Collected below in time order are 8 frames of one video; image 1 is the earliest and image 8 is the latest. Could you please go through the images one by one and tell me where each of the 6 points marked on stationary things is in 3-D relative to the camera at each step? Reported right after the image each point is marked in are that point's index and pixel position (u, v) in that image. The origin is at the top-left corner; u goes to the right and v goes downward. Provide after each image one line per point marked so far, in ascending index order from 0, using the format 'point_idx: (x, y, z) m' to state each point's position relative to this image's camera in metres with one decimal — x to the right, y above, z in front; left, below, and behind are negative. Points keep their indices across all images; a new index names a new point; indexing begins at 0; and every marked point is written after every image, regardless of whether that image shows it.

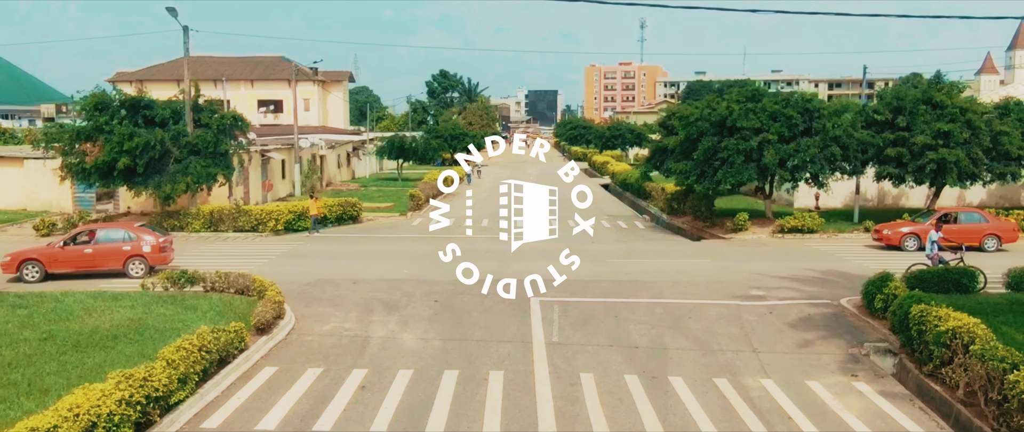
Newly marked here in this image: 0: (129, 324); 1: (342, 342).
0: (-6.5, -1.8, +15.5) m
1: (-2.9, -2.1, +15.2) m
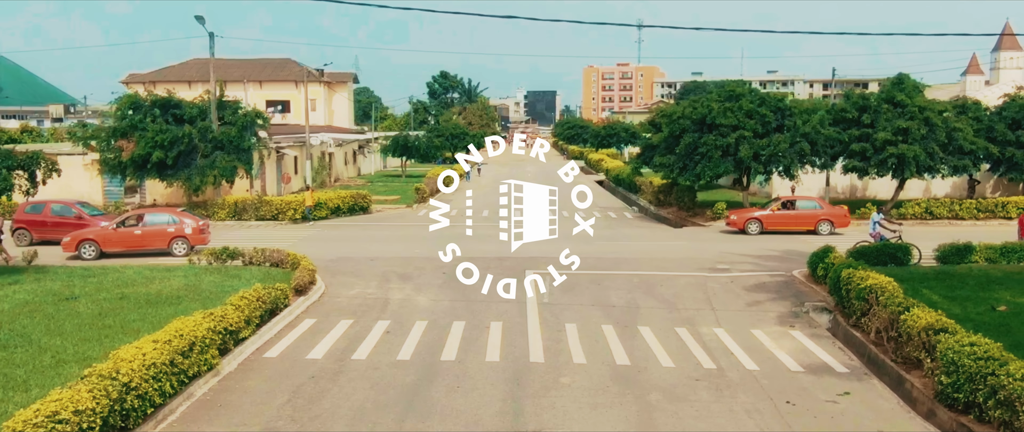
0: (-6.6, -1.5, +18.4) m
1: (-2.9, -1.7, +18.1) m
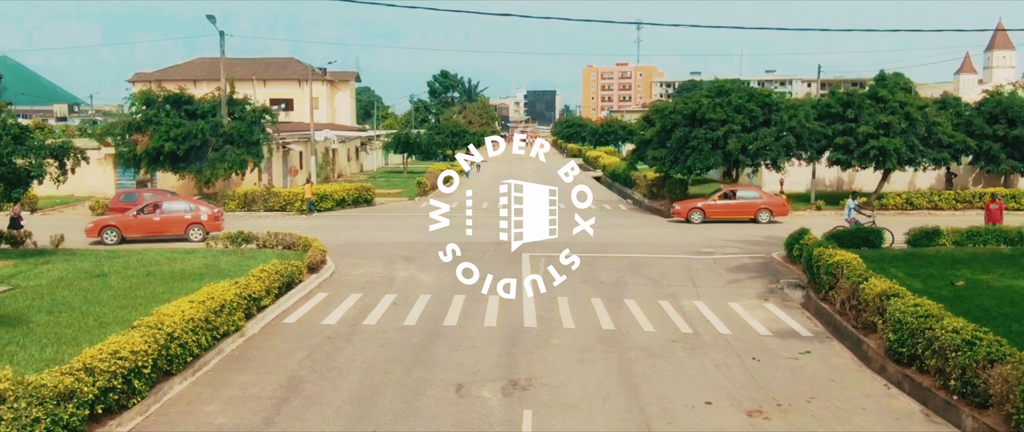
0: (-6.6, -1.1, +19.8) m
1: (-3.0, -1.3, +19.5) m
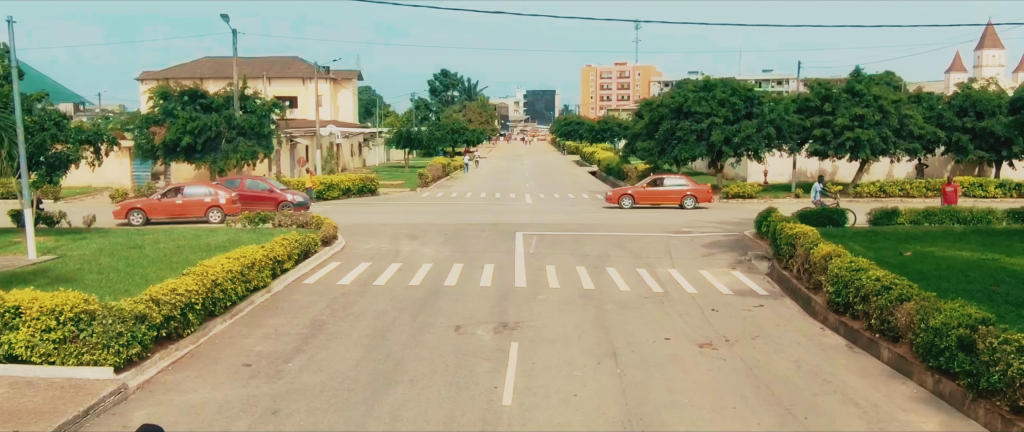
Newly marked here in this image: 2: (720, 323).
0: (-6.8, -0.6, +21.9) m
1: (-3.1, -0.8, +21.6) m
2: (+3.3, -1.7, +14.4) m
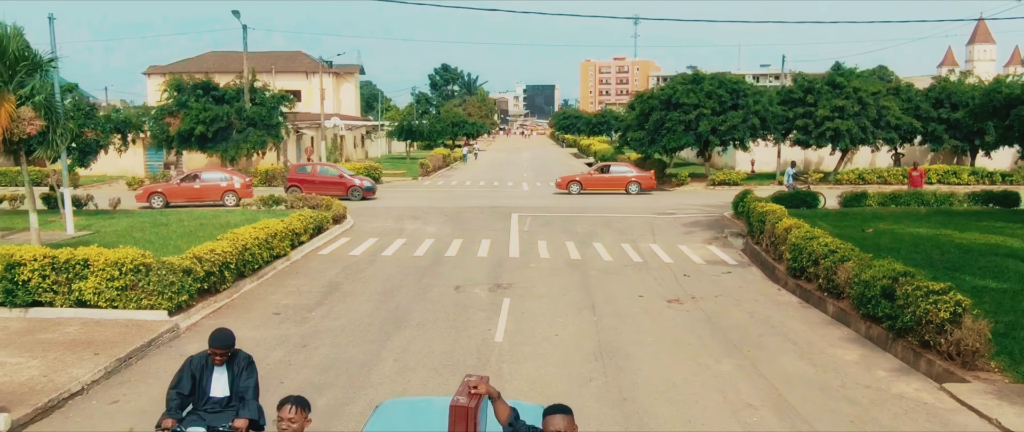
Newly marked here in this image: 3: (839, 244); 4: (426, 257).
0: (-6.9, -0.1, +23.7) m
1: (-3.2, -0.4, +23.4) m
2: (+3.2, -1.2, +16.3) m
3: (+5.5, -0.5, +15.2) m
4: (-1.8, -0.8, +18.9) m
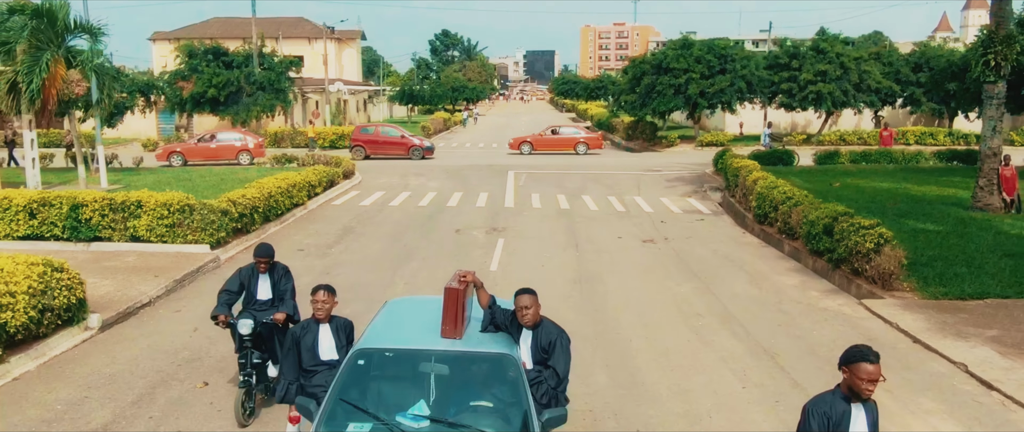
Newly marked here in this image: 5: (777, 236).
0: (-7.0, +1.1, +25.7) m
1: (-3.3, +0.9, +25.4) m
2: (+3.1, -0.3, +18.3) m
3: (+5.4, +0.4, +17.1) m
4: (-1.9, +0.2, +20.9) m
5: (+5.0, -0.4, +17.1) m
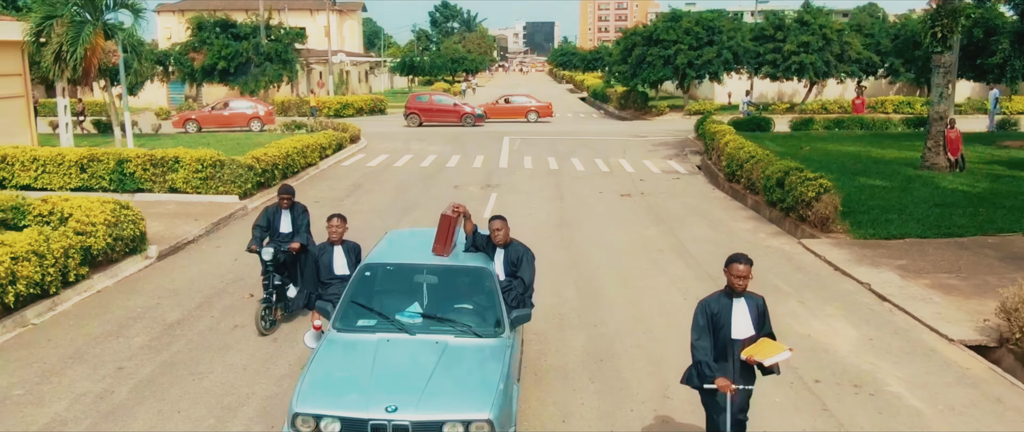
0: (-7.2, +2.3, +27.6) m
1: (-3.5, +2.0, +27.3) m
2: (+2.9, +0.7, +20.2) m
3: (+5.2, +1.3, +19.1) m
4: (-2.0, +1.2, +22.8) m
5: (+4.8, +0.5, +19.0) m
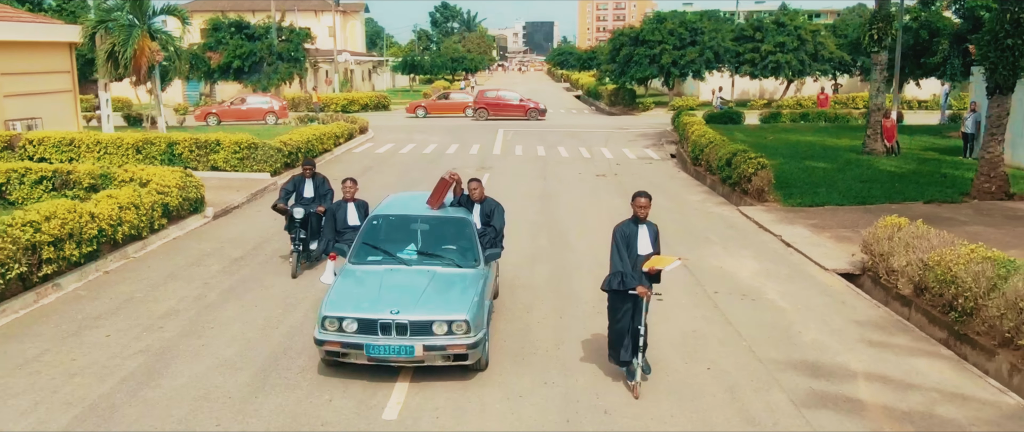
0: (-7.4, +2.8, +30.5) m
1: (-3.7, +2.6, +30.2) m
2: (+2.7, +1.2, +23.1) m
3: (+5.0, +1.9, +22.0) m
4: (-2.3, +1.8, +25.7) m
5: (+4.6, +1.1, +21.9) m
